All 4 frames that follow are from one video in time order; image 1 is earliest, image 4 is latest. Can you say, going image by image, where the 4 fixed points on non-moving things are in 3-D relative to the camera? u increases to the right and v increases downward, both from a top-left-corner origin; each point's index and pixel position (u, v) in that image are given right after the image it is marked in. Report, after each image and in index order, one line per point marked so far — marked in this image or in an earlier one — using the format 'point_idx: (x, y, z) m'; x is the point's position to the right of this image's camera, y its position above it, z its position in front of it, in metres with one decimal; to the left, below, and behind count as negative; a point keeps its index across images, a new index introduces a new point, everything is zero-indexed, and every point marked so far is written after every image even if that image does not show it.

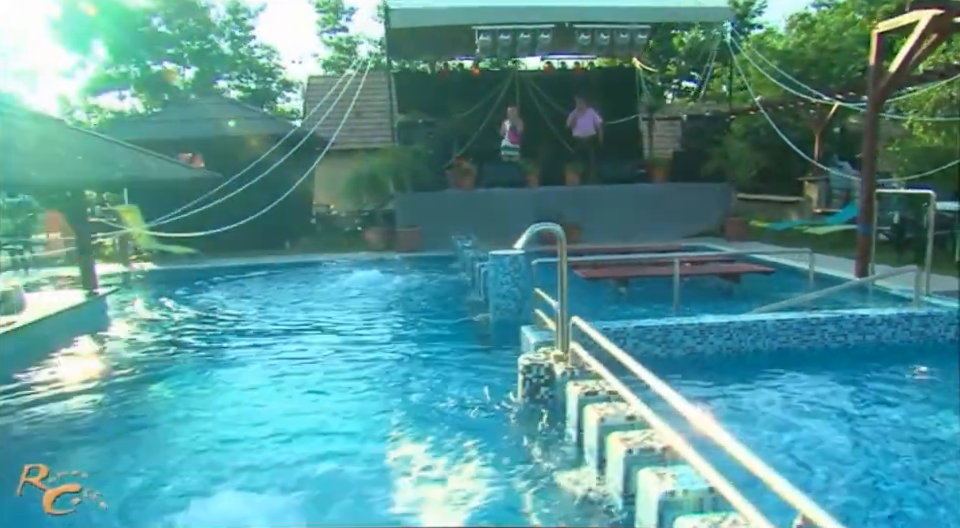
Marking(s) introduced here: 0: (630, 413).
0: (+0.9, -0.9, +3.7) m
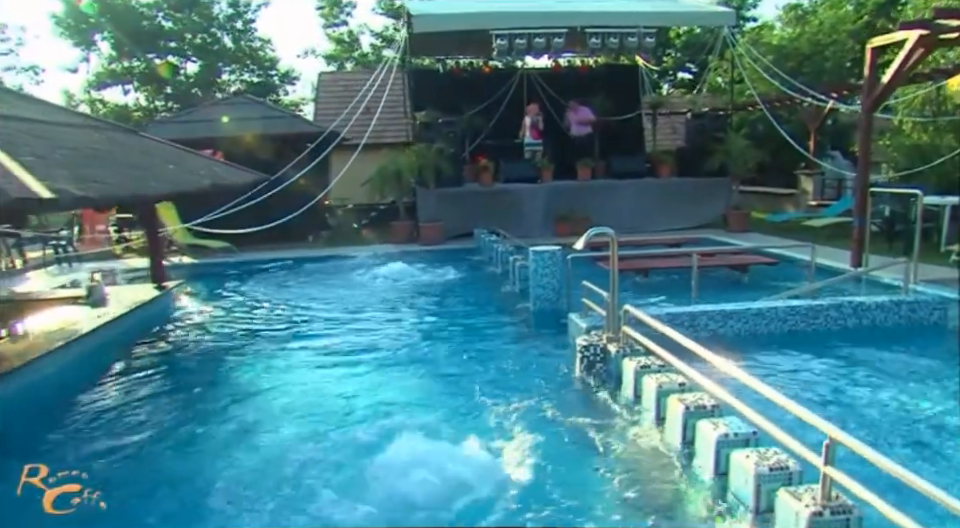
0: (+1.5, -0.9, +4.6) m
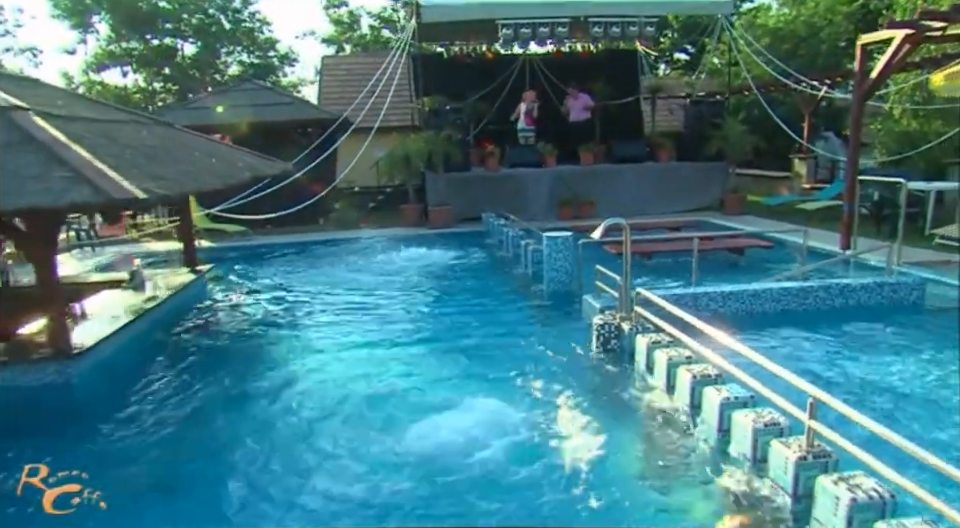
0: (+1.8, -0.8, +5.3) m
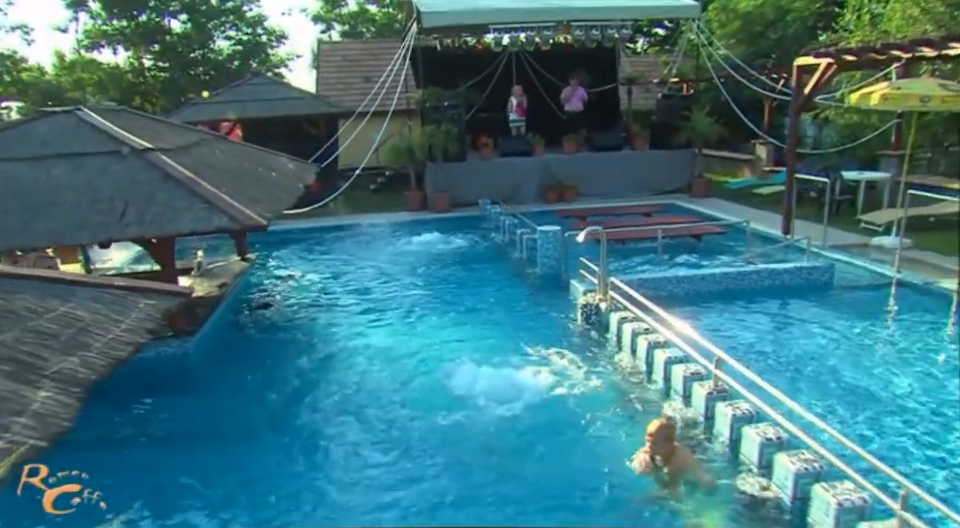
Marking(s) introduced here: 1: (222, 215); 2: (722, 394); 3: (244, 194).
0: (+2.0, -0.8, +7.4) m
1: (-2.7, +0.5, +6.6) m
2: (+2.2, -1.2, +5.6) m
3: (-2.9, +0.9, +7.6) m
